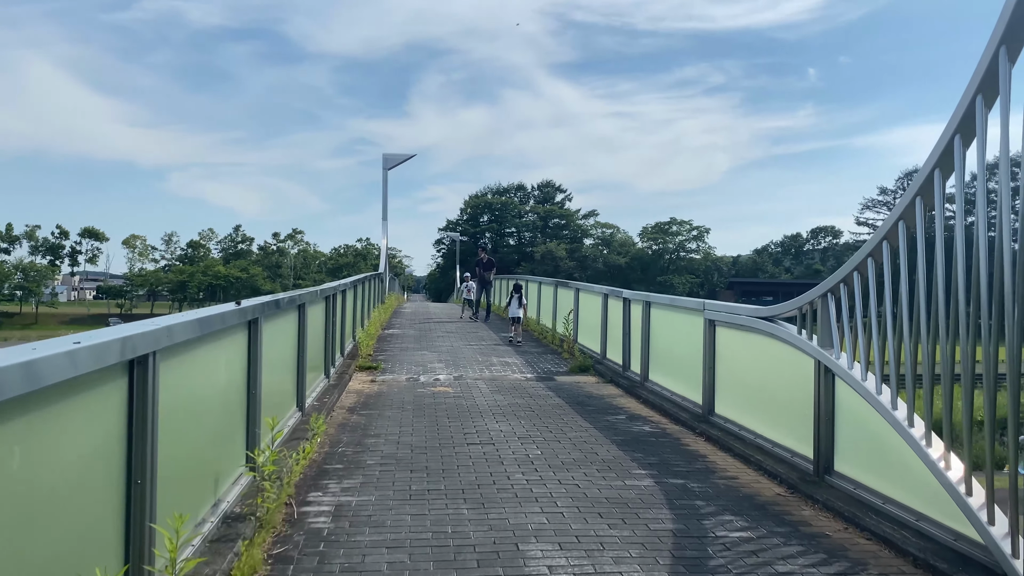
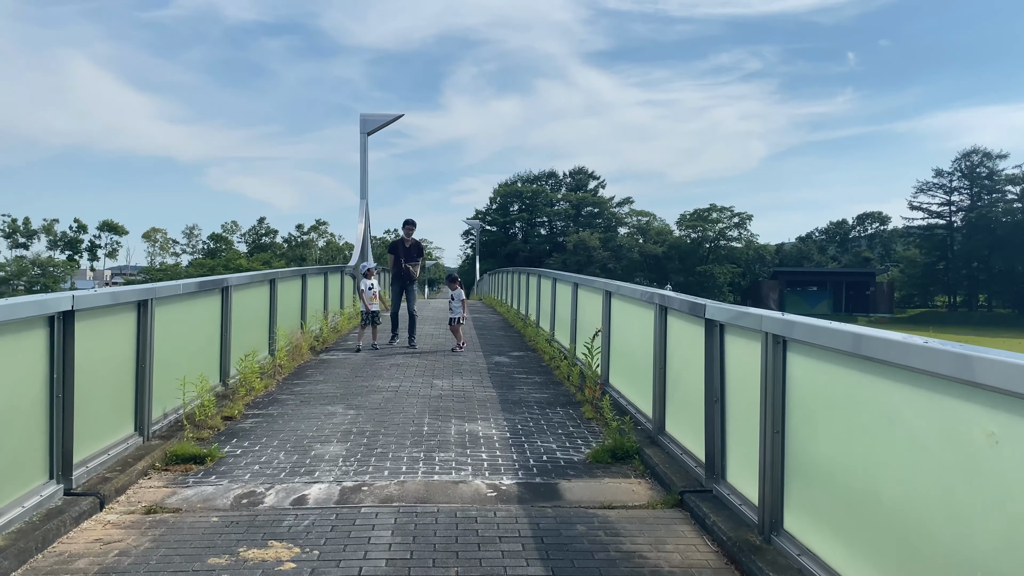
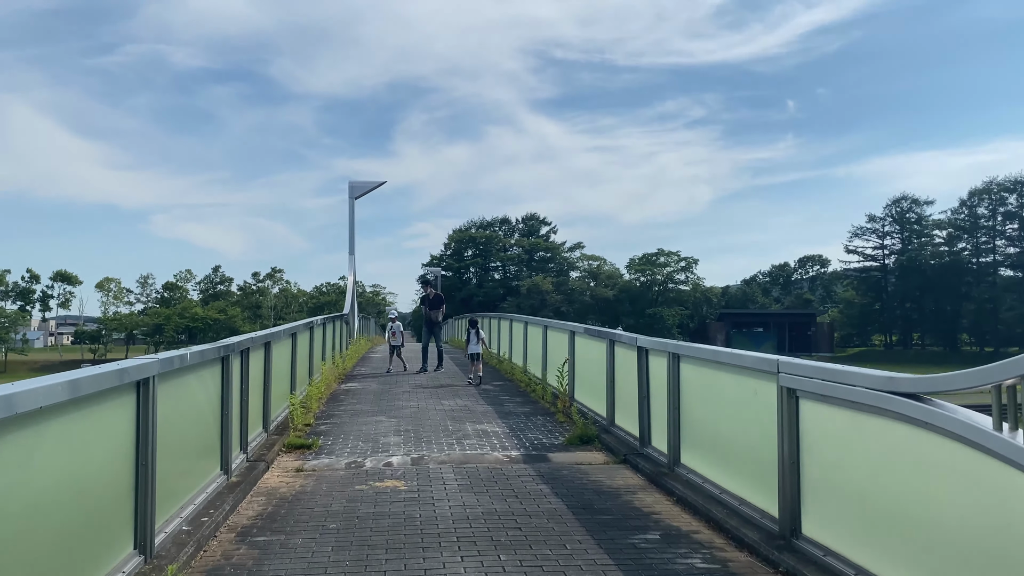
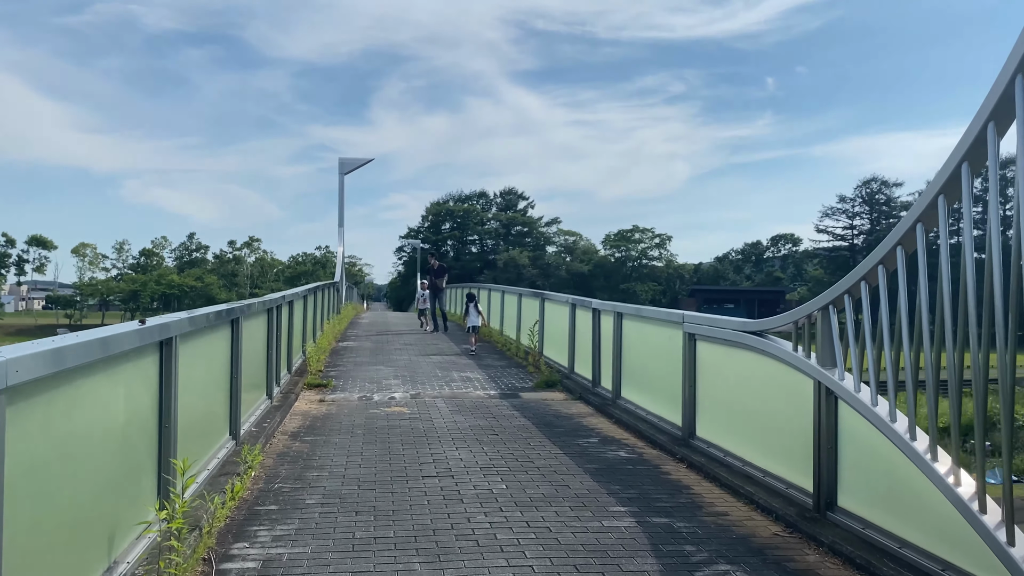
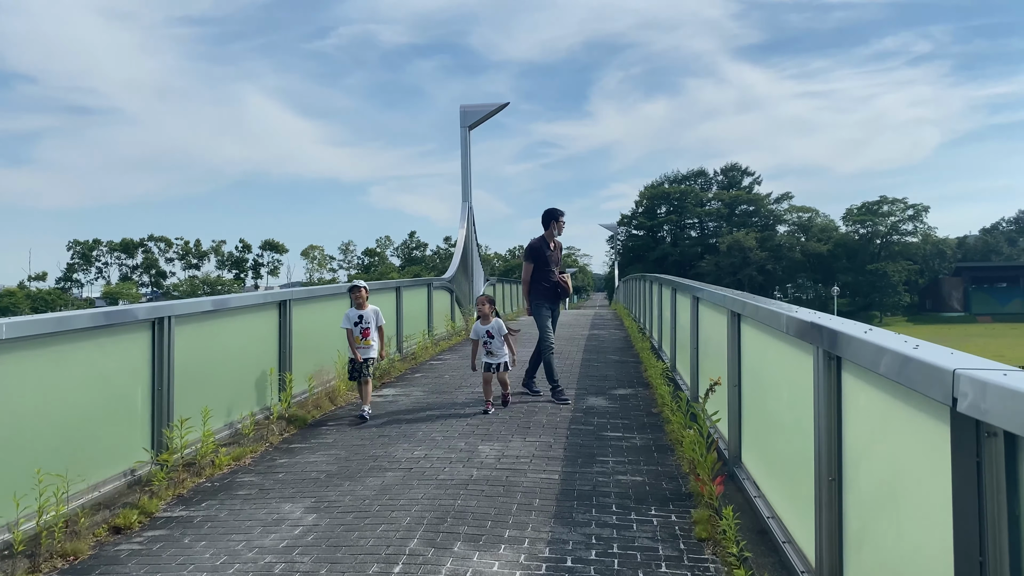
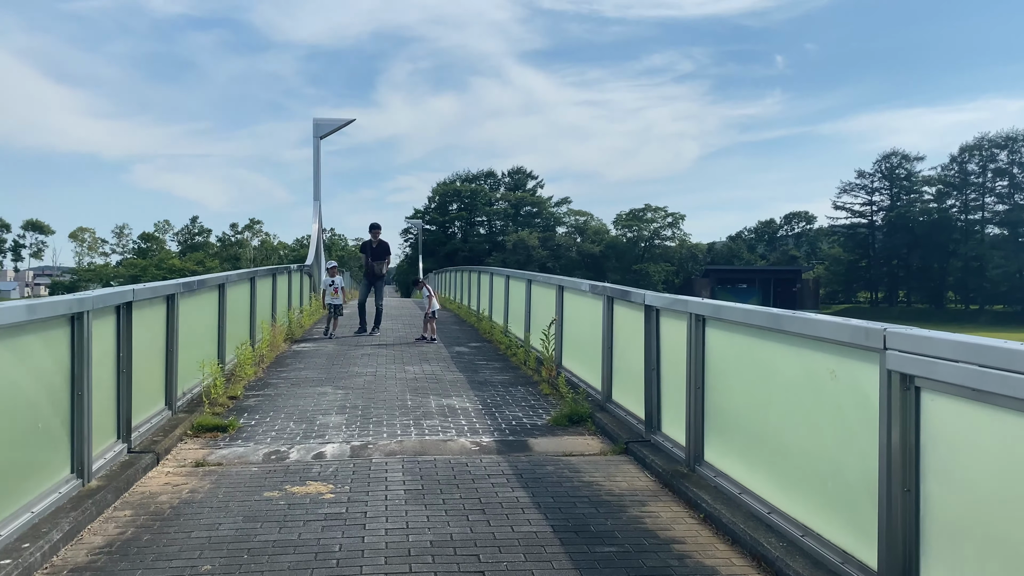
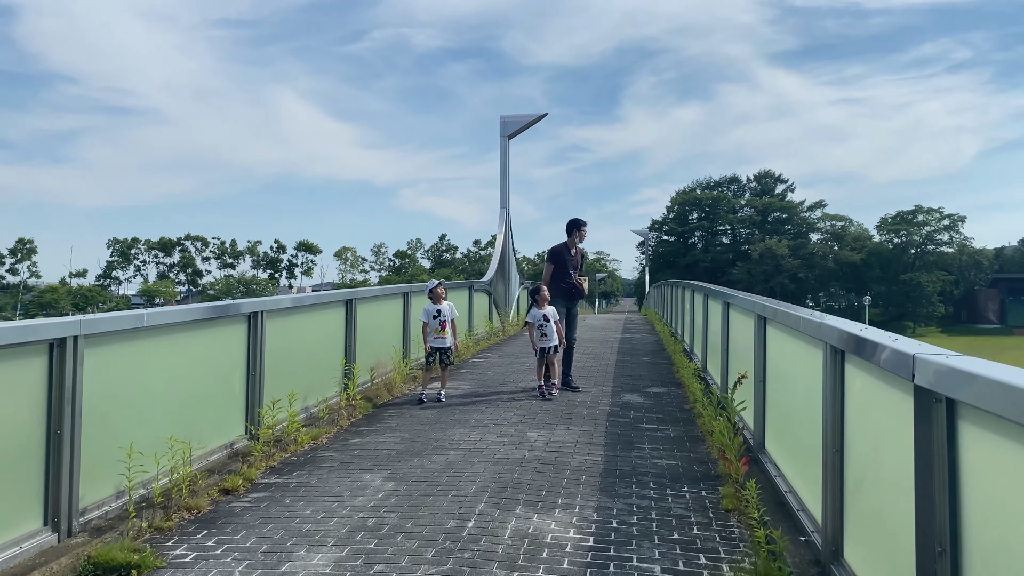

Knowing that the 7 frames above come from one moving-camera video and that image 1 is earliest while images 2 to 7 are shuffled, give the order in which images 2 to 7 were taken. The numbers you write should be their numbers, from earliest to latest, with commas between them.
4, 3, 6, 2, 7, 5
